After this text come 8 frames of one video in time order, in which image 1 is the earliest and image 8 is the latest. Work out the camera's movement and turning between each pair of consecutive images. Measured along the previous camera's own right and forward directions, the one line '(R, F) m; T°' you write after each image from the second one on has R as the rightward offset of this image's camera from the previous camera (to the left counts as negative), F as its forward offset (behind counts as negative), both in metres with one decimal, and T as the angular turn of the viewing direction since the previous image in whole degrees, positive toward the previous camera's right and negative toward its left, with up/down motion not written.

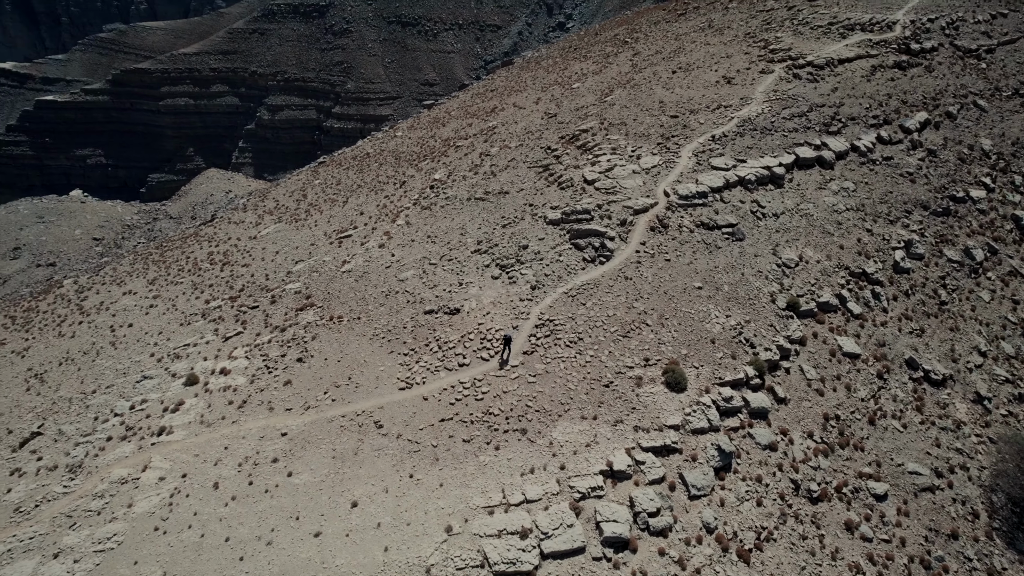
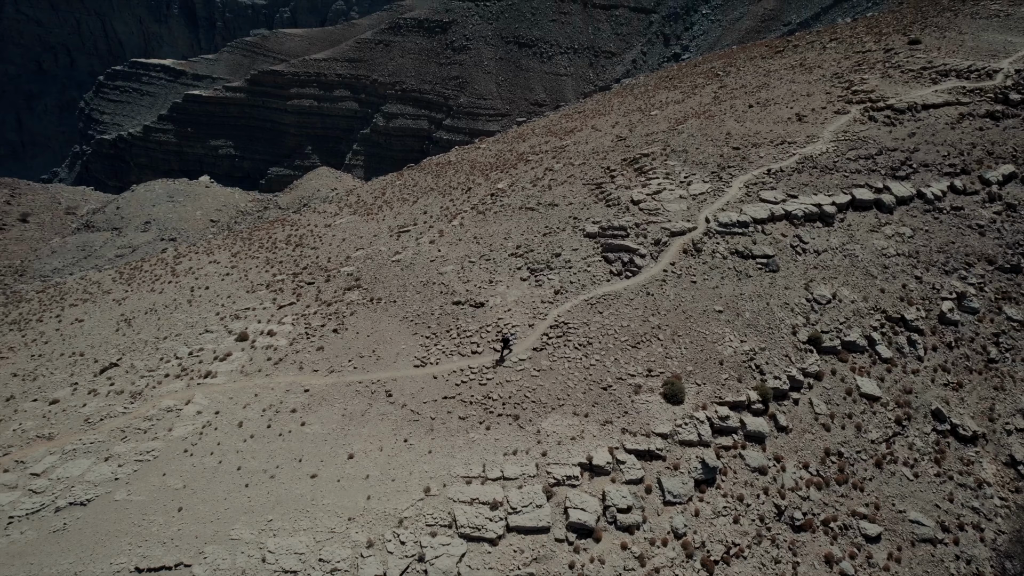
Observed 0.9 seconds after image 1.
(+1.8, -1.0) m; -8°
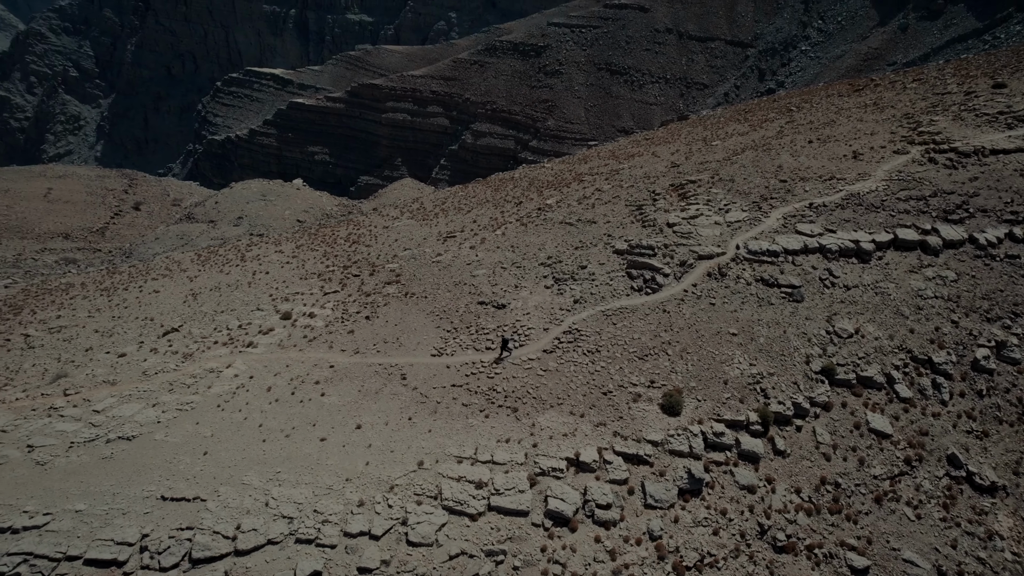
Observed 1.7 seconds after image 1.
(+1.5, -1.0) m; -7°
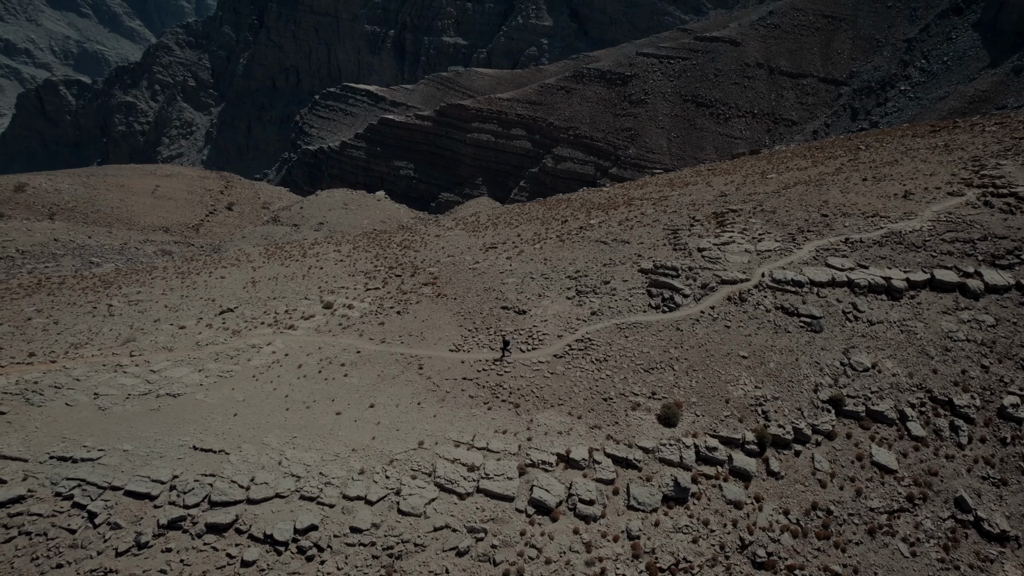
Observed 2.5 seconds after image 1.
(+1.5, -1.0) m; -6°
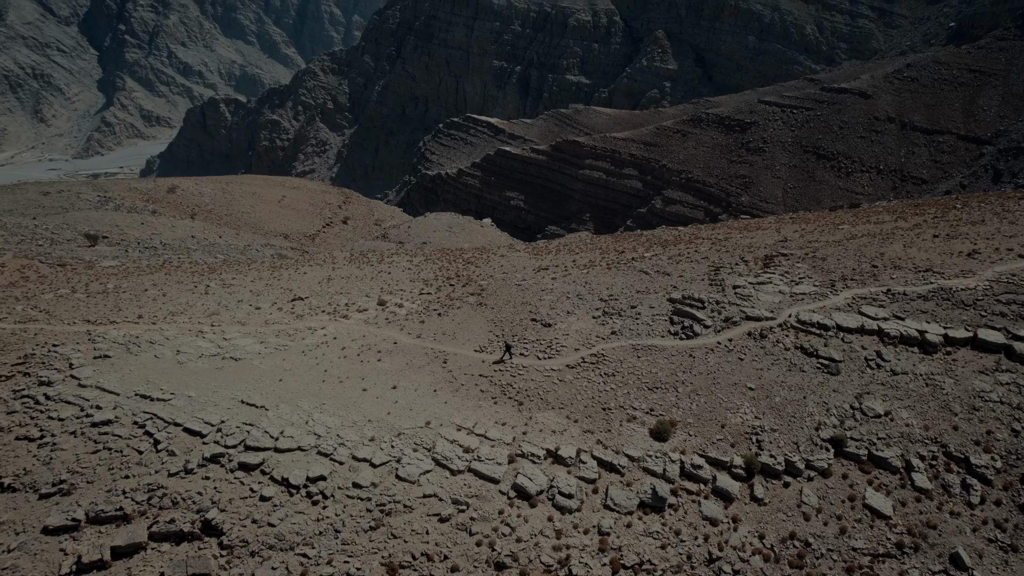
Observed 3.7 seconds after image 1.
(+2.3, -1.6) m; -9°
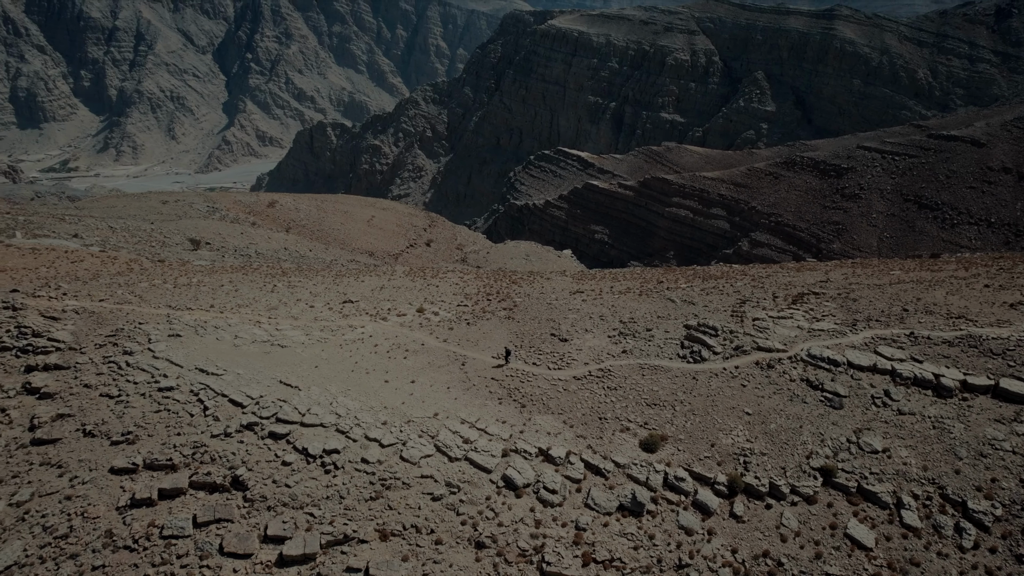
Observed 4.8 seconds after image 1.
(+2.1, -1.6) m; -7°
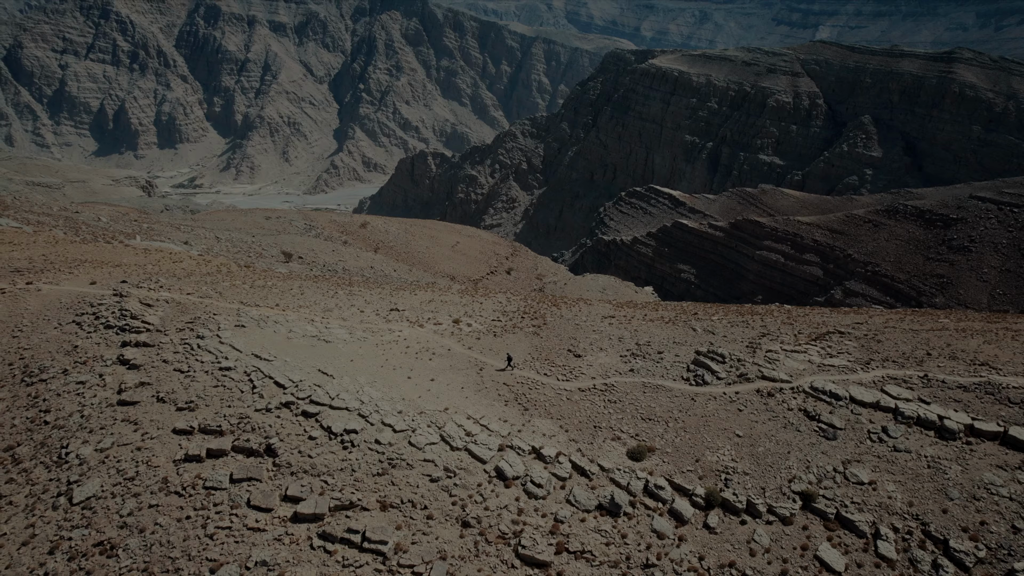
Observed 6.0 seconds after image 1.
(+2.4, -1.9) m; -8°
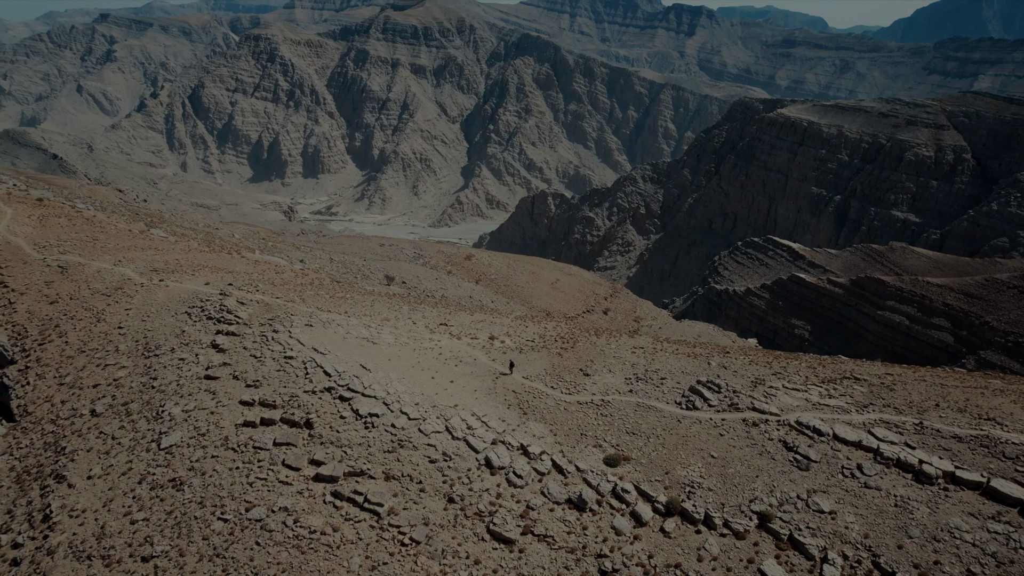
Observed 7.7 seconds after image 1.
(+3.8, -2.8) m; -10°
